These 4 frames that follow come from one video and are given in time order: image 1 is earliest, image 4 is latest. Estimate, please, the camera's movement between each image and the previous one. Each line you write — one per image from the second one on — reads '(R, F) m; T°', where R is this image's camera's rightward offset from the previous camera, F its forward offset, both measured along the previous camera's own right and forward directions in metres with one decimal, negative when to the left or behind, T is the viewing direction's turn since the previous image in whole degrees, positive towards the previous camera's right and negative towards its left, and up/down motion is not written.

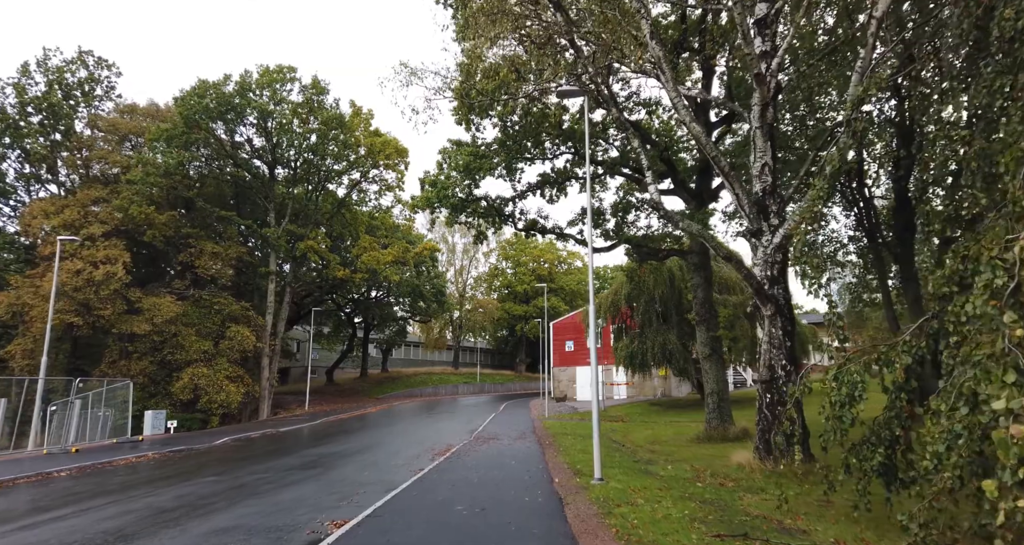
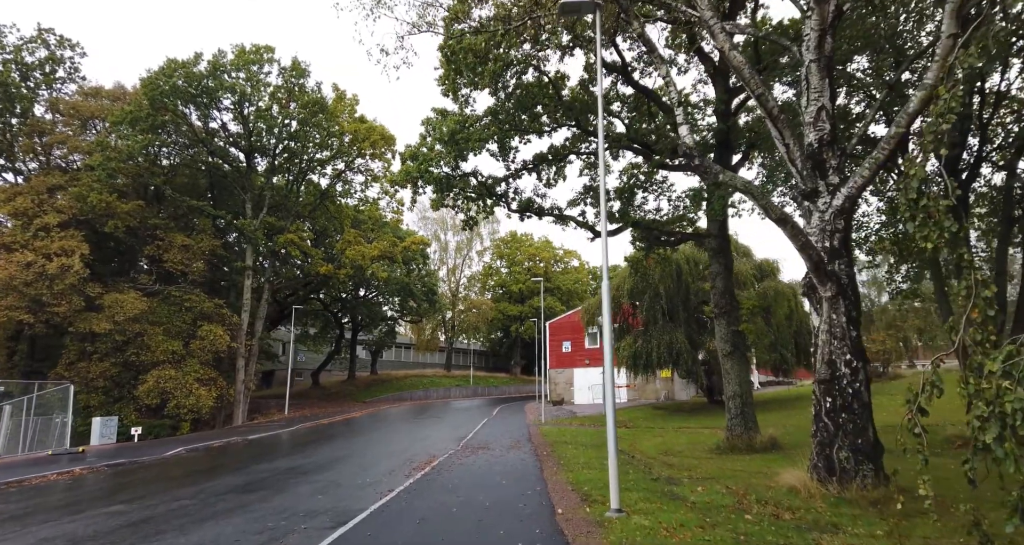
(+0.1, +1.9) m; +1°
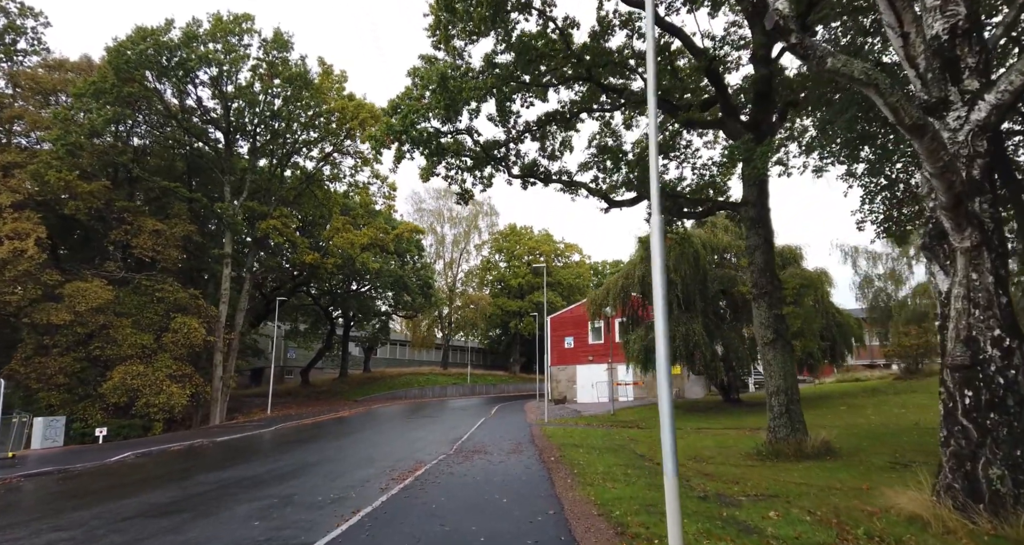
(-0.1, +2.0) m; 0°
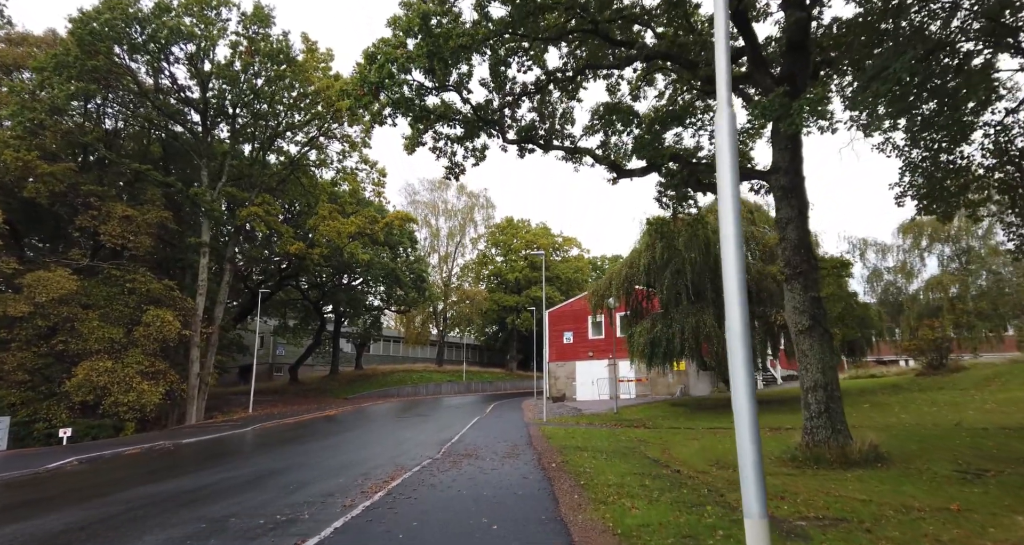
(+0.1, +1.5) m; 0°
